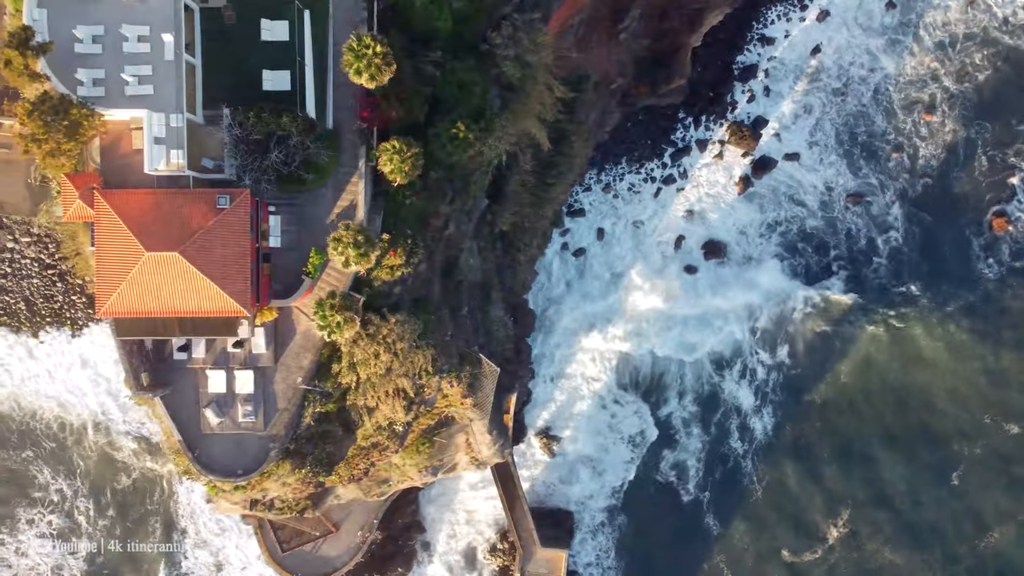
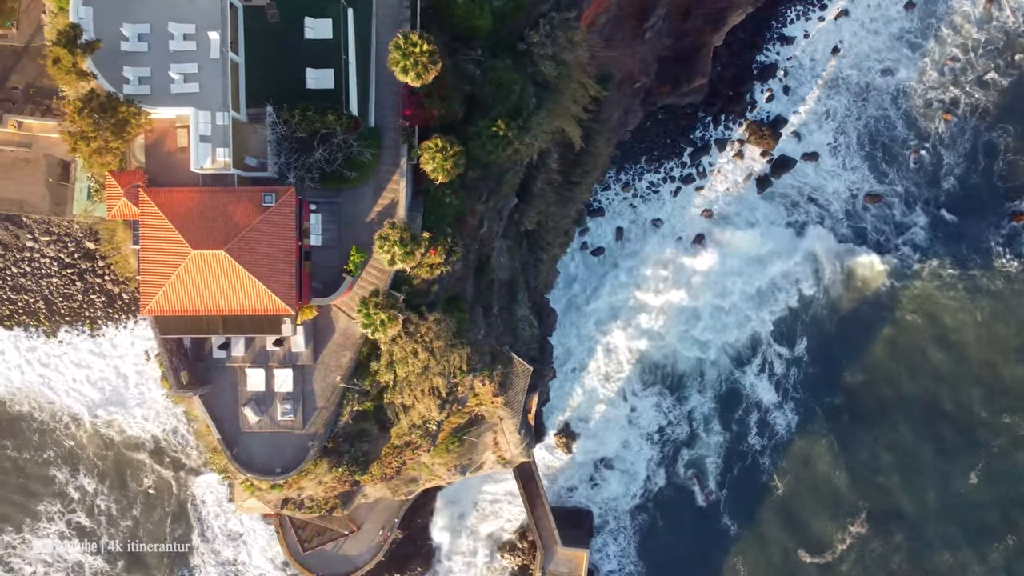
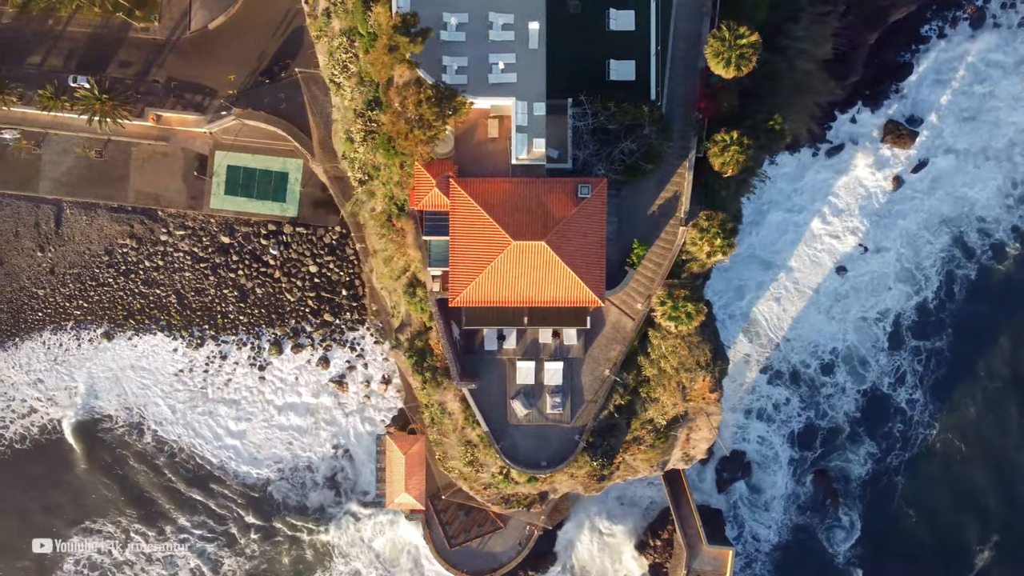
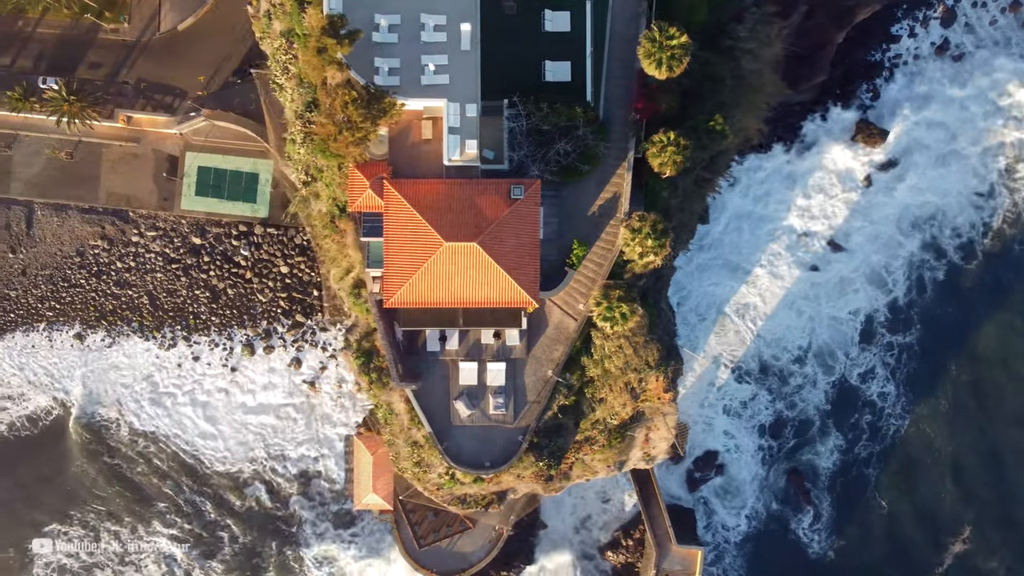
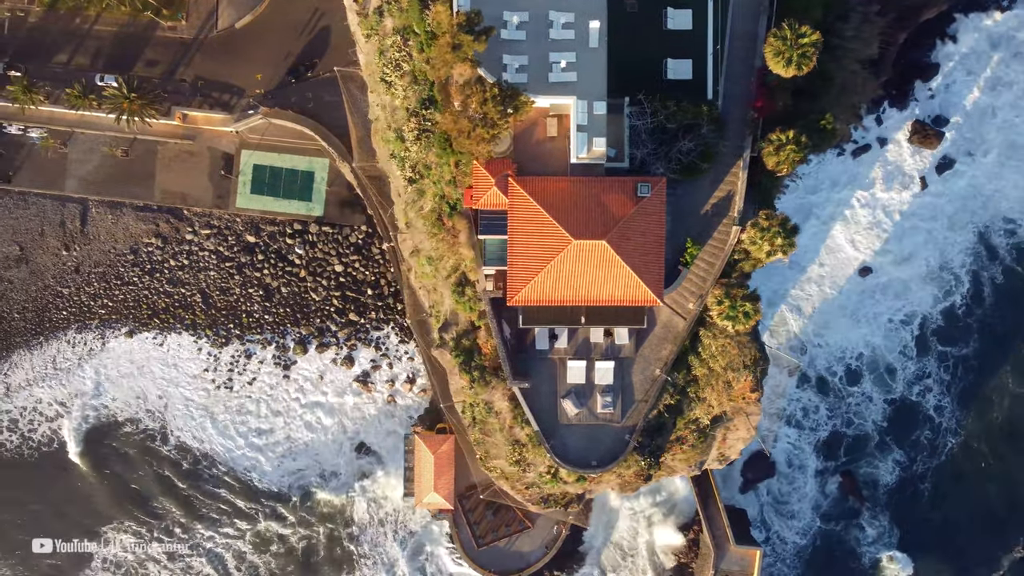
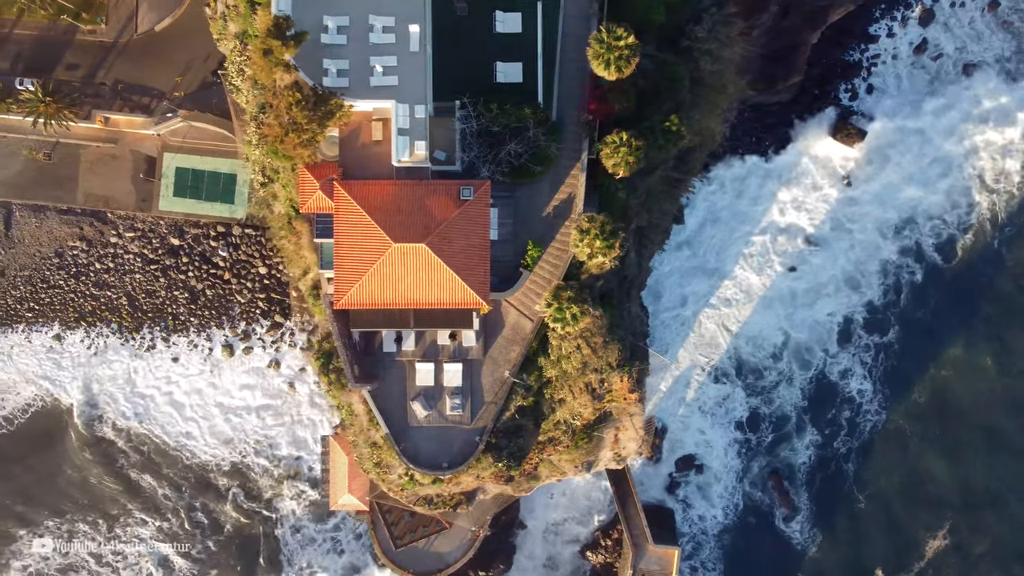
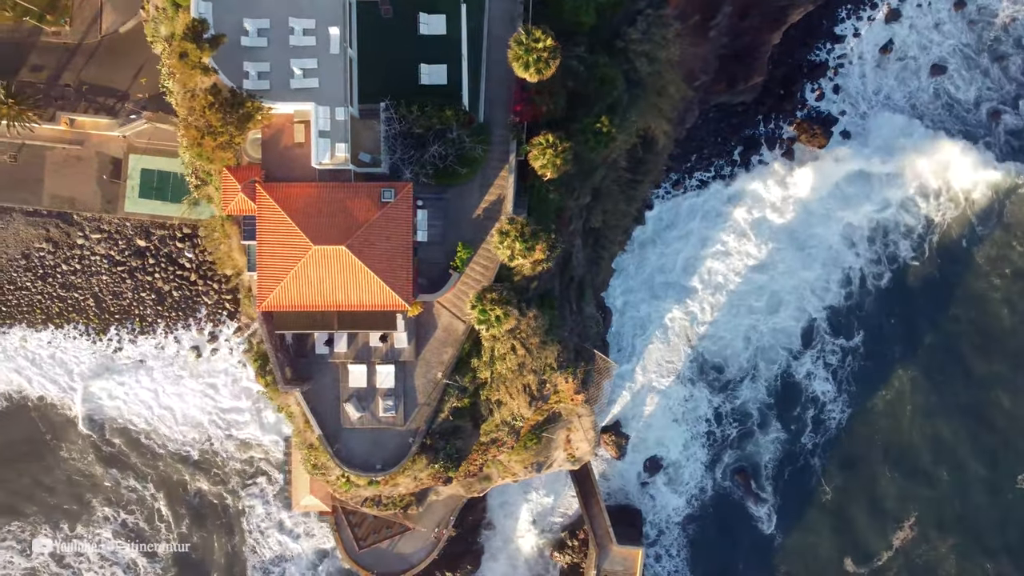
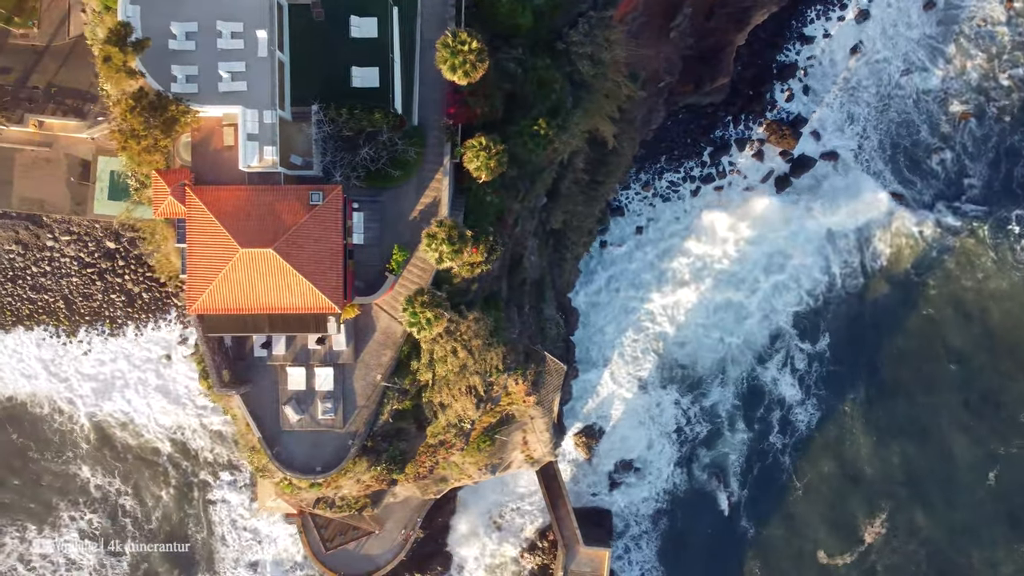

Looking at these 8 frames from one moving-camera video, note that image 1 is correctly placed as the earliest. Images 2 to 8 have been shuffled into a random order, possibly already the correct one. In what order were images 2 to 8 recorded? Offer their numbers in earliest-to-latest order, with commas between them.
2, 8, 7, 6, 4, 3, 5
